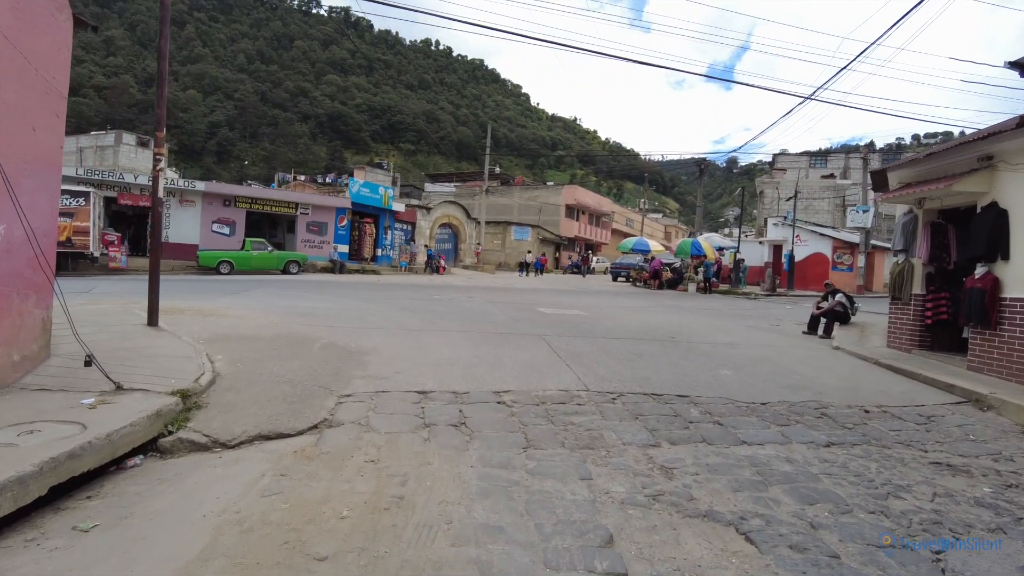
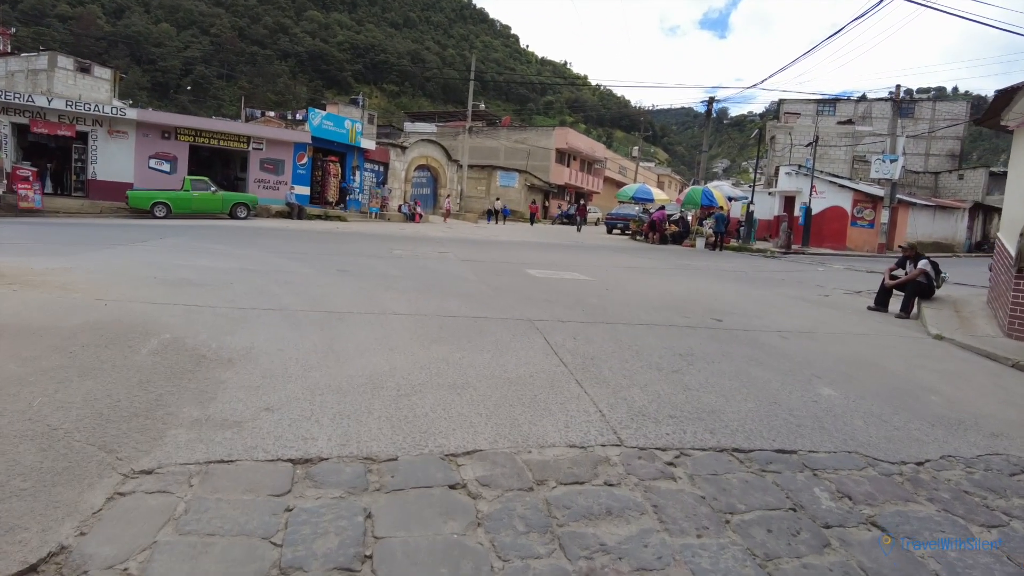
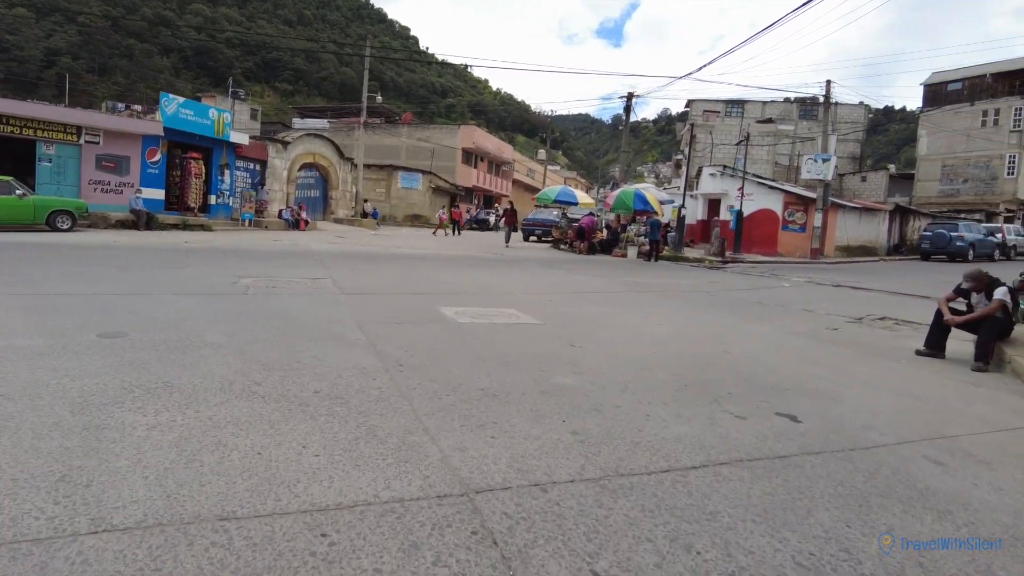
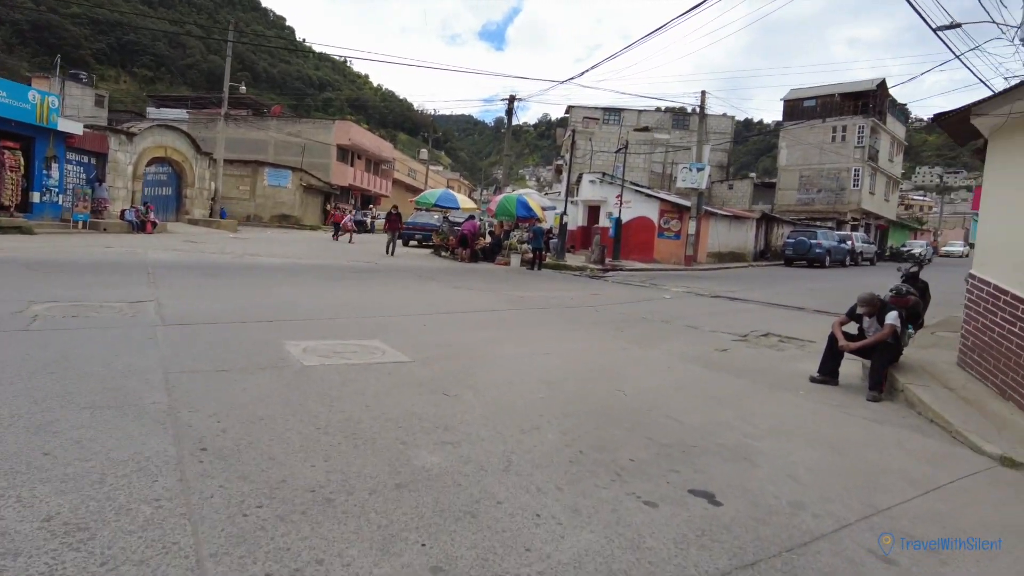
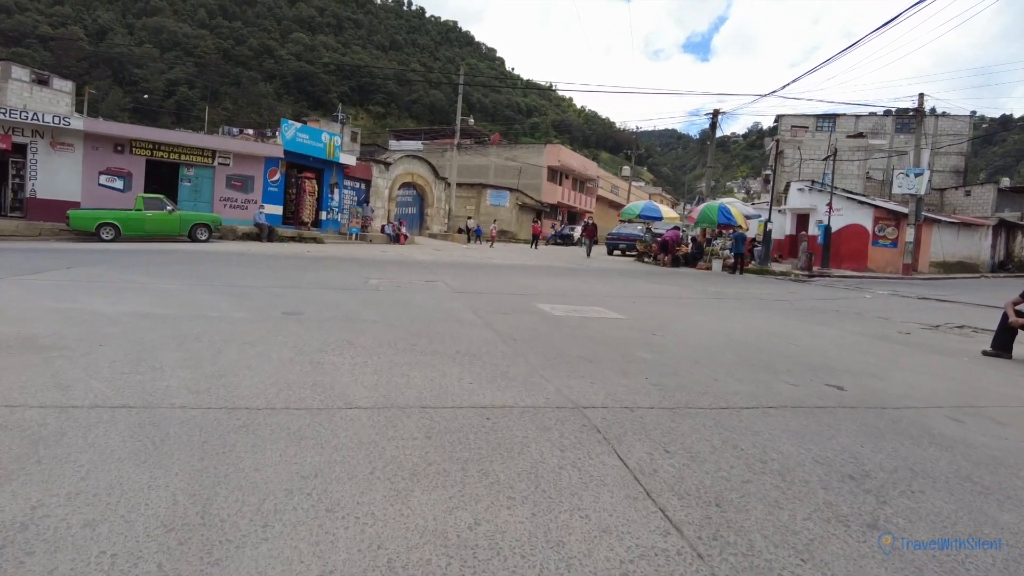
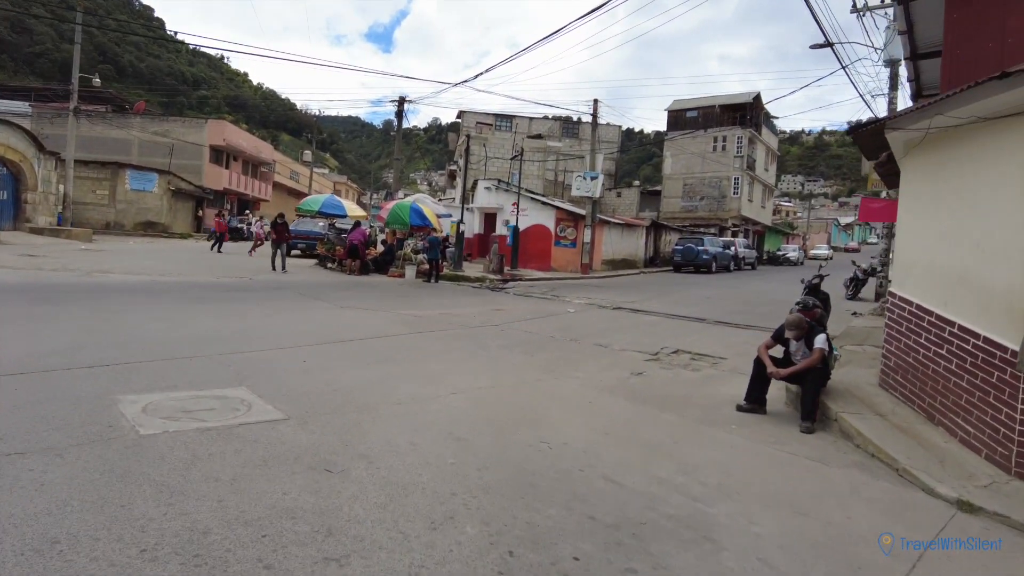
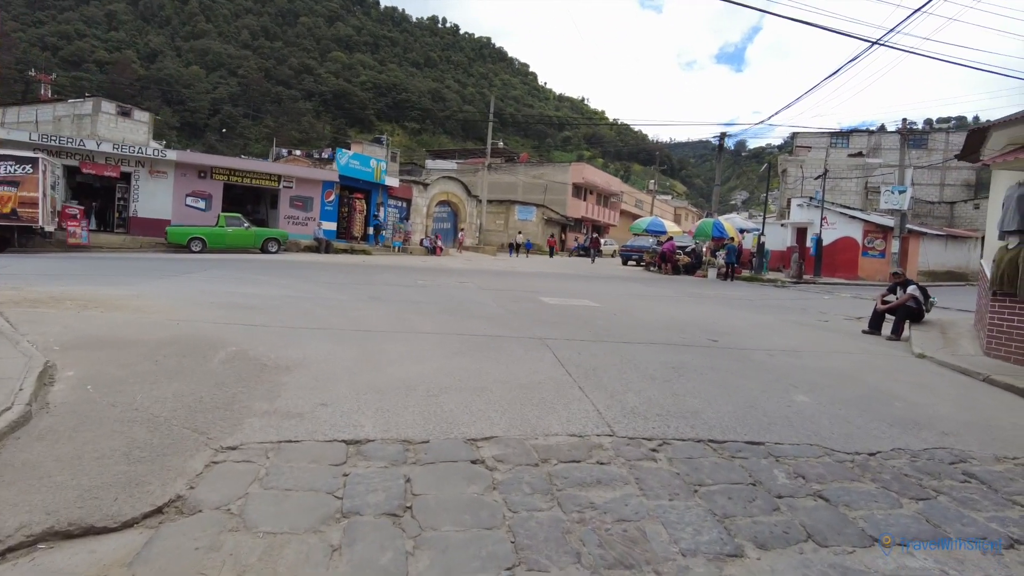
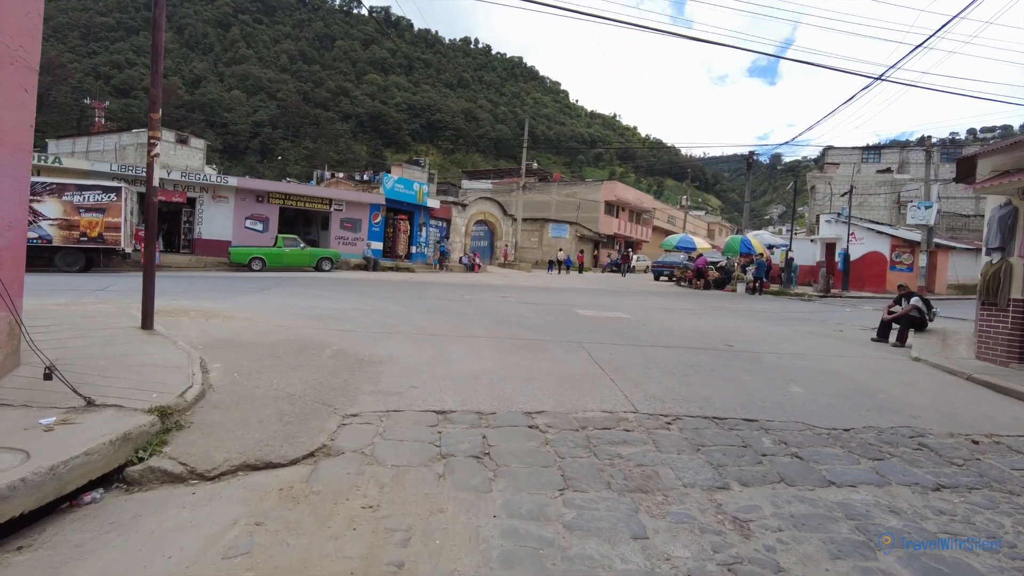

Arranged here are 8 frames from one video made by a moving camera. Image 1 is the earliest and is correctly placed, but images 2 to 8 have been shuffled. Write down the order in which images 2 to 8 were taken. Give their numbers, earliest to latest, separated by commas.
8, 7, 2, 5, 3, 4, 6
